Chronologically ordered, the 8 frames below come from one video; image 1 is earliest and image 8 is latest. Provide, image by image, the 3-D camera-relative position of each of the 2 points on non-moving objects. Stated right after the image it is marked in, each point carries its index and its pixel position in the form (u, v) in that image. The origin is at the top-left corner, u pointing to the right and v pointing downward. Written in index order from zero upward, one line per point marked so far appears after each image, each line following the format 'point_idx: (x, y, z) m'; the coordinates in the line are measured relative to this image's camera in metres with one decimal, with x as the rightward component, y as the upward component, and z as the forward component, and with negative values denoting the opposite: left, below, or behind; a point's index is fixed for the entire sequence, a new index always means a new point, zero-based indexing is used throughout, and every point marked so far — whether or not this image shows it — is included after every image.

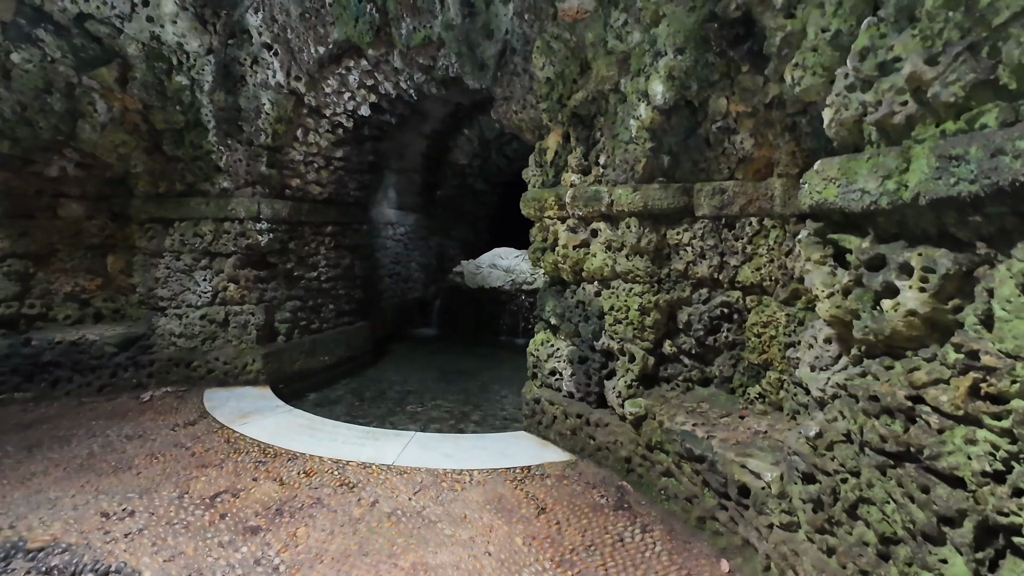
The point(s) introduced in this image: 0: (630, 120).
0: (+0.7, +1.0, +2.9) m
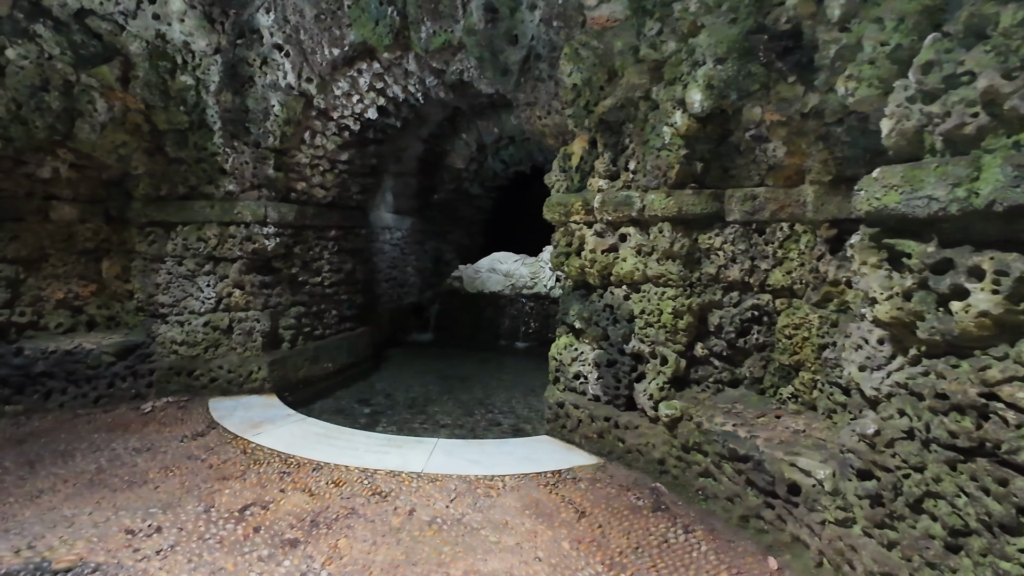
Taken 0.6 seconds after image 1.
0: (+0.9, +1.0, +3.0) m
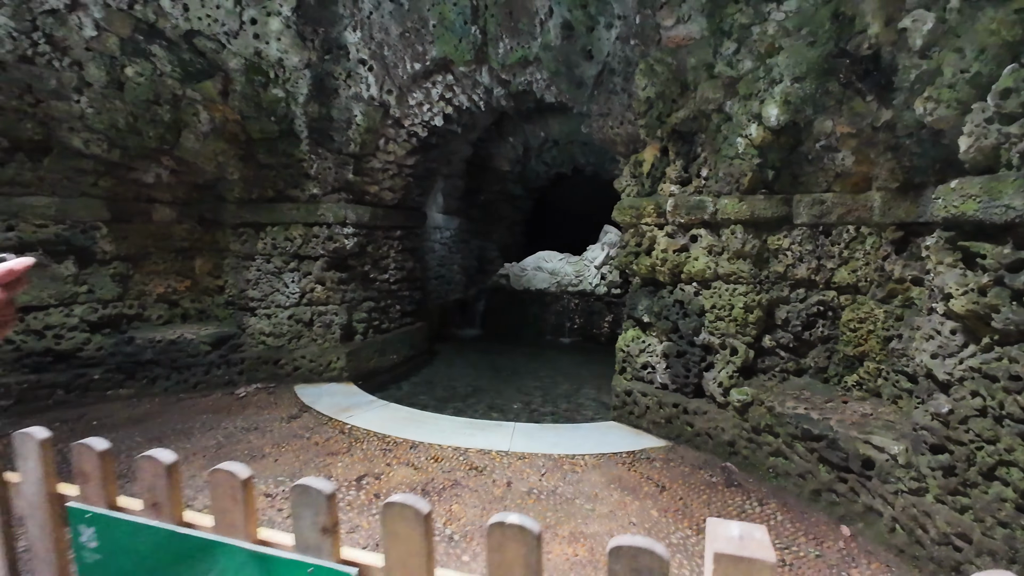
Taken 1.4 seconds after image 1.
0: (+1.5, +1.0, +3.2) m
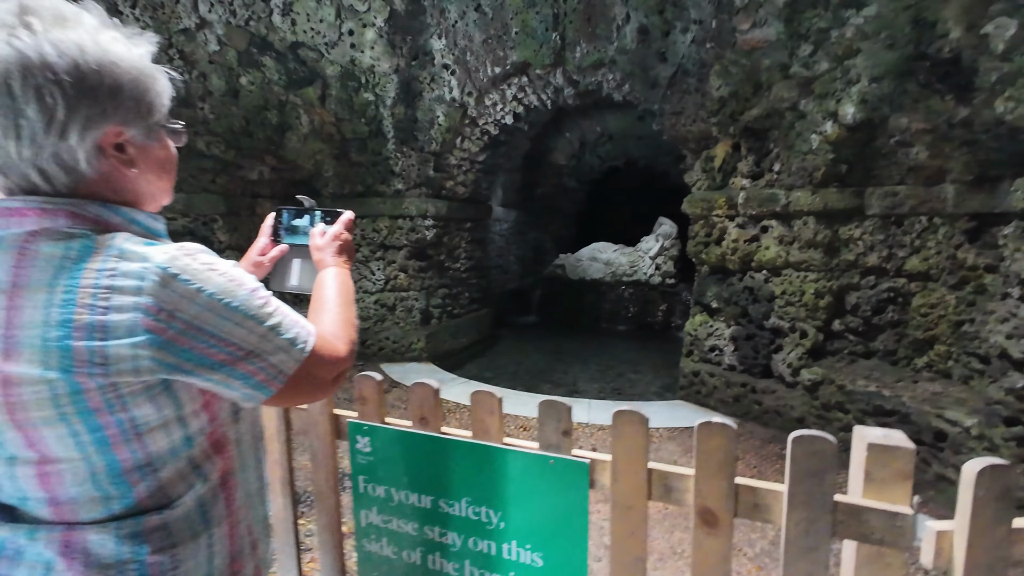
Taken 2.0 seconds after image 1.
0: (+2.1, +1.1, +3.5) m
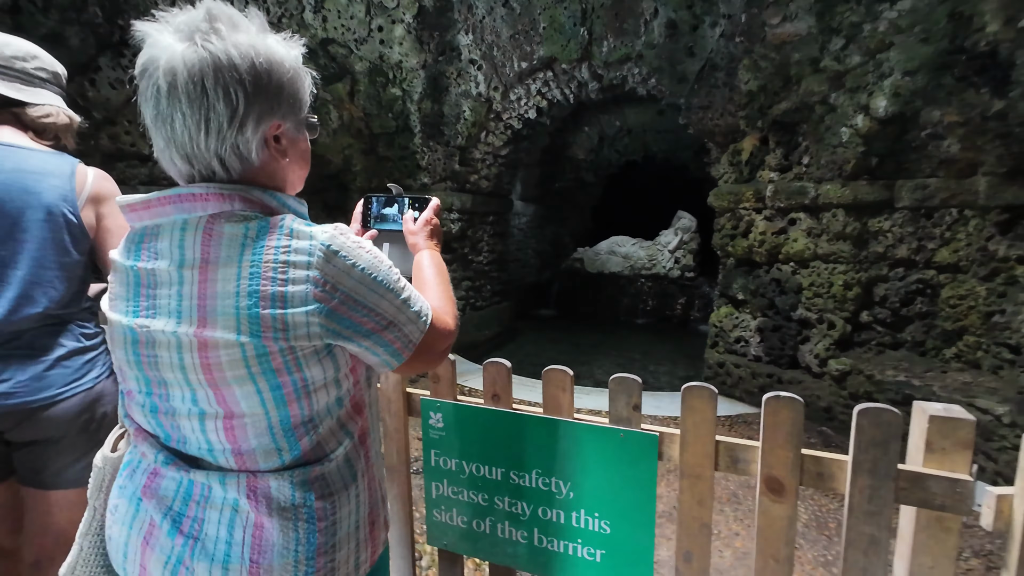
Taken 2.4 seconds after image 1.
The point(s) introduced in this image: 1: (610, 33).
0: (+2.4, +1.2, +3.5) m
1: (+0.9, +2.4, +4.5) m
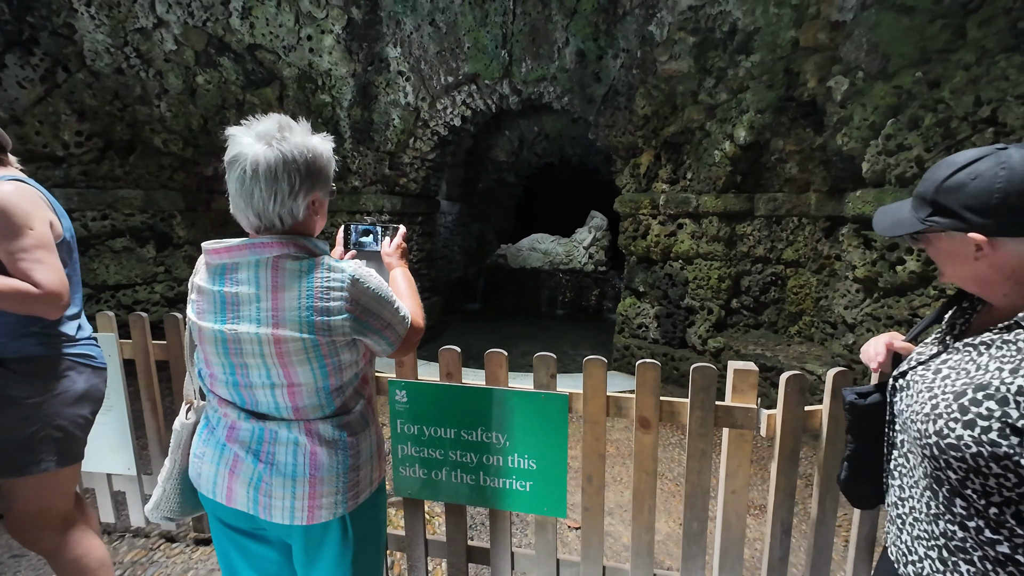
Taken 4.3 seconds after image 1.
0: (+1.8, +1.2, +4.3) m
1: (+0.2, +2.4, +5.1) m
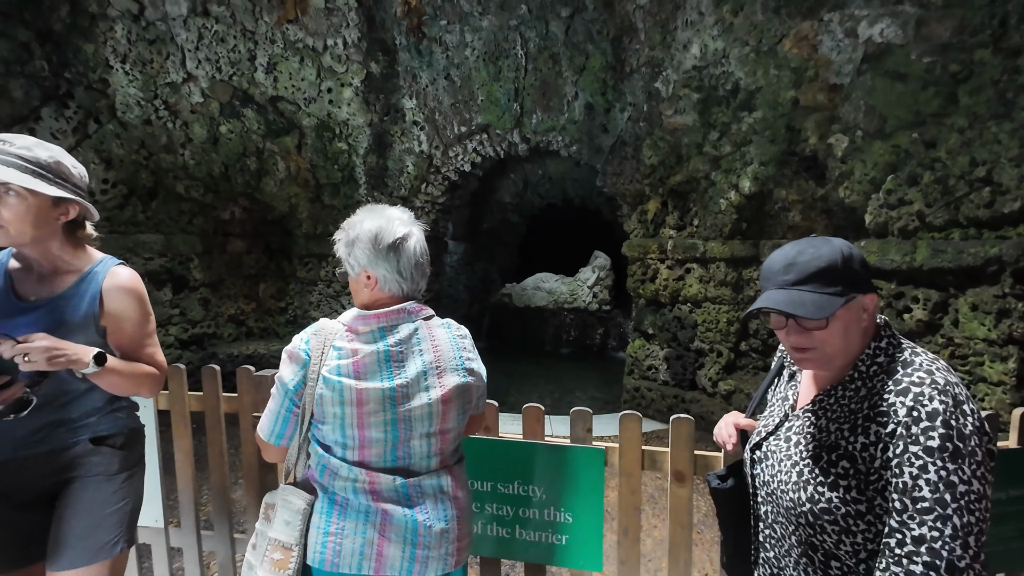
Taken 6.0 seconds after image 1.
0: (+1.9, +0.8, +4.5) m
1: (+0.3, +2.0, +5.3) m
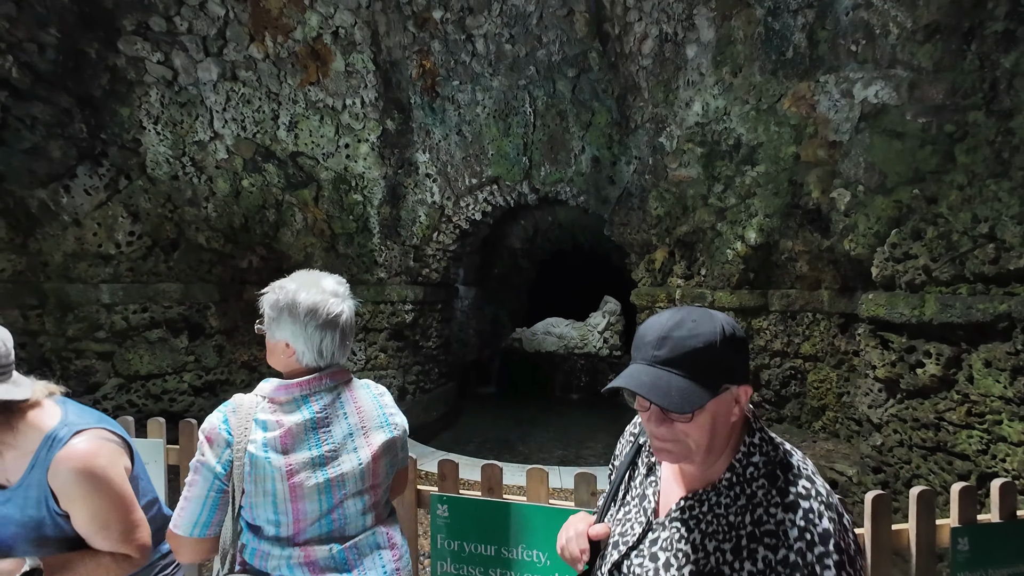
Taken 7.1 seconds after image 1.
0: (+2.0, +0.4, +4.5) m
1: (+0.4, +1.5, +5.5) m
